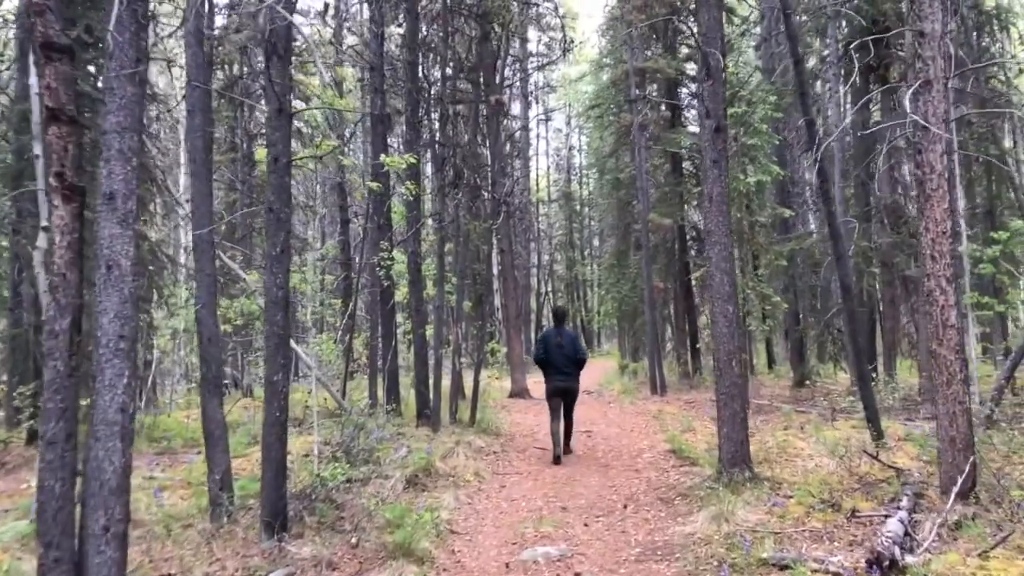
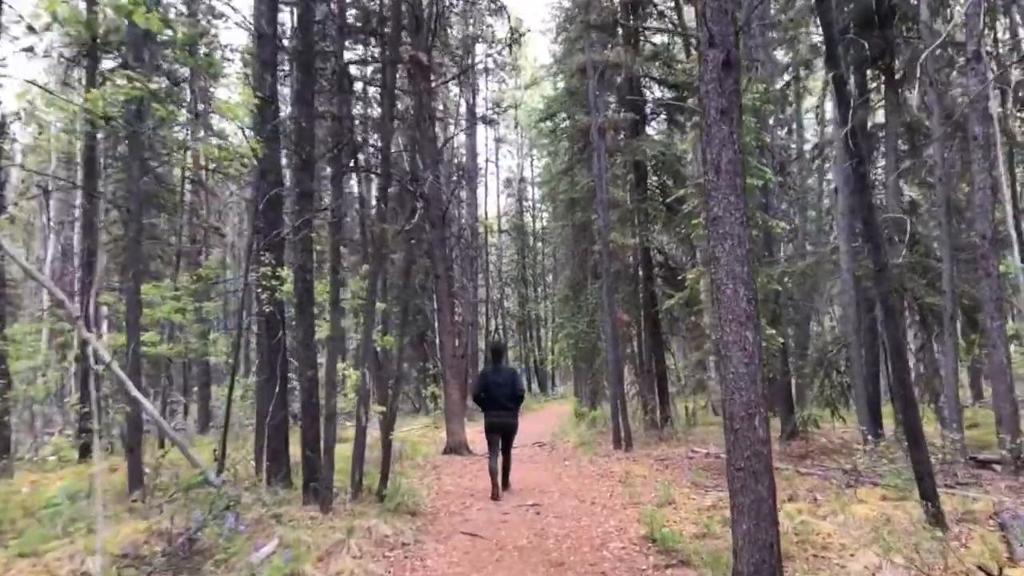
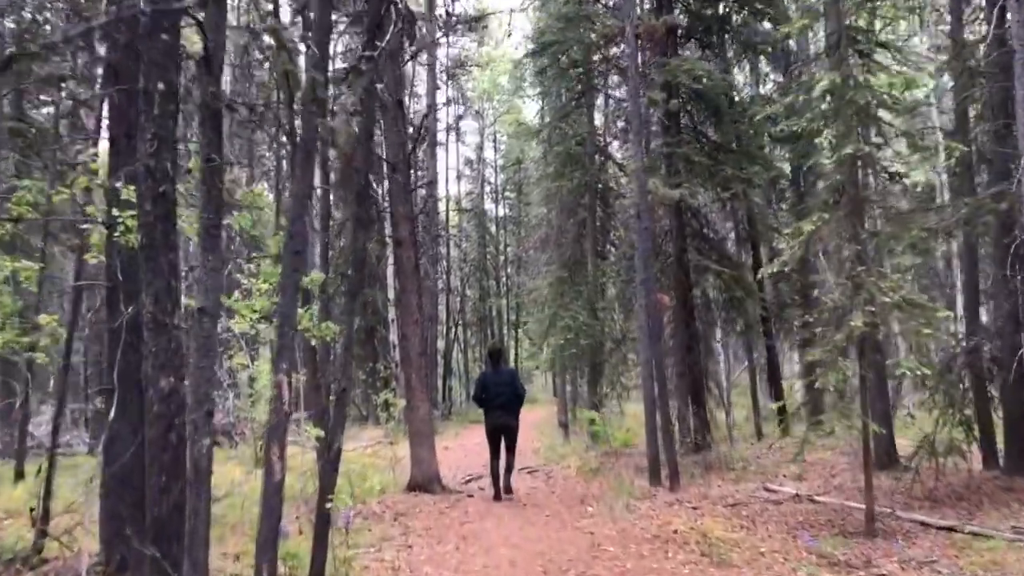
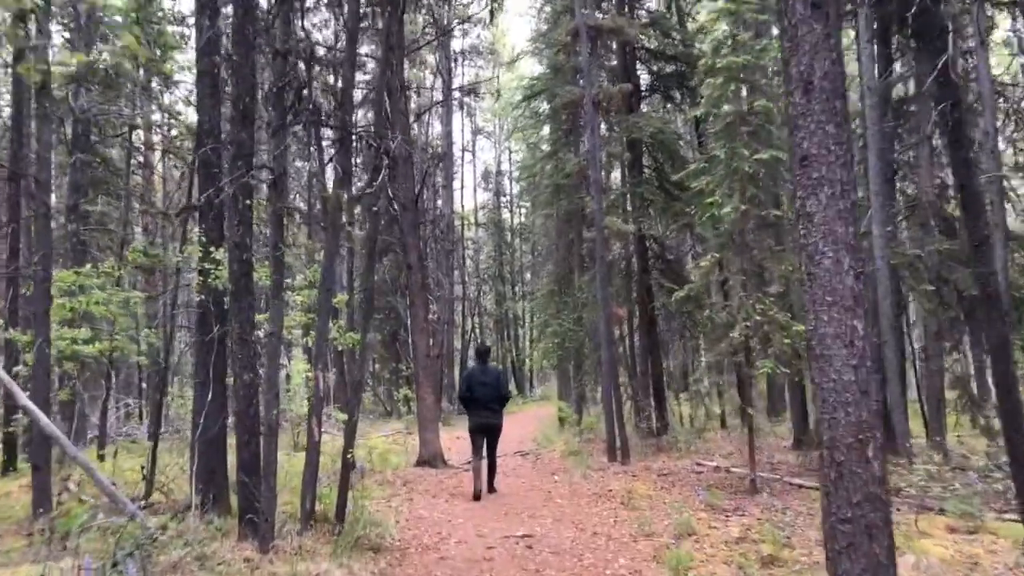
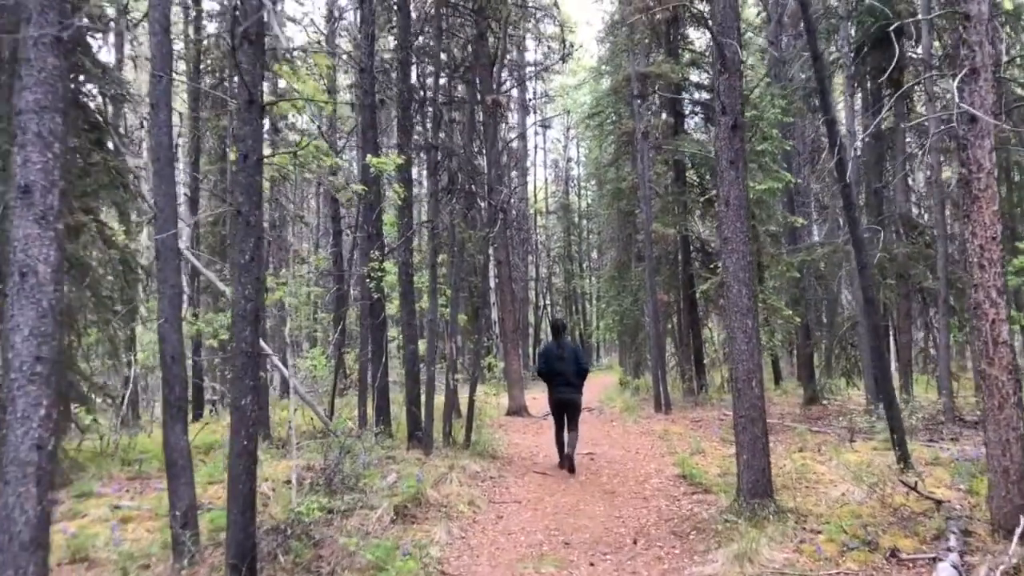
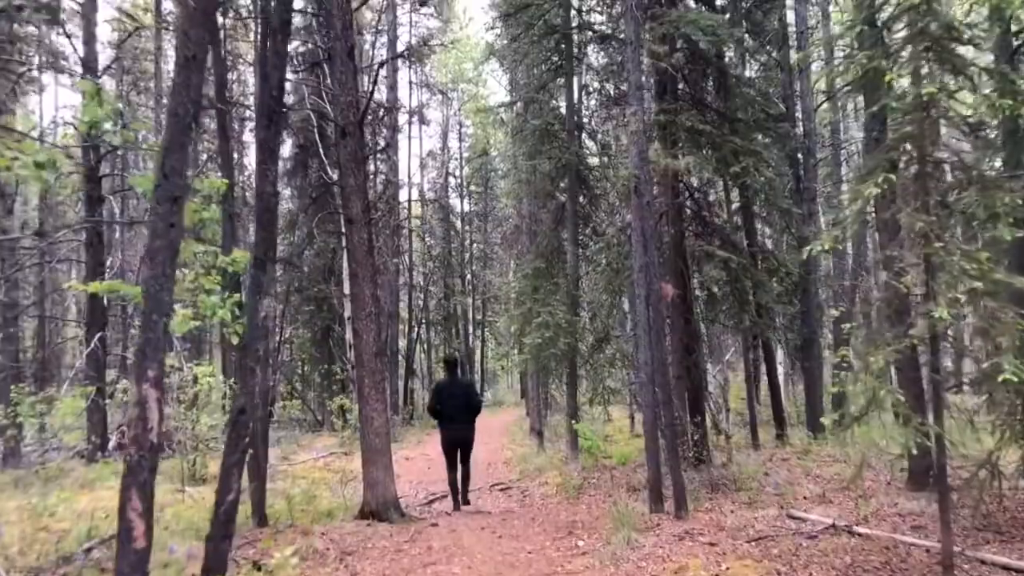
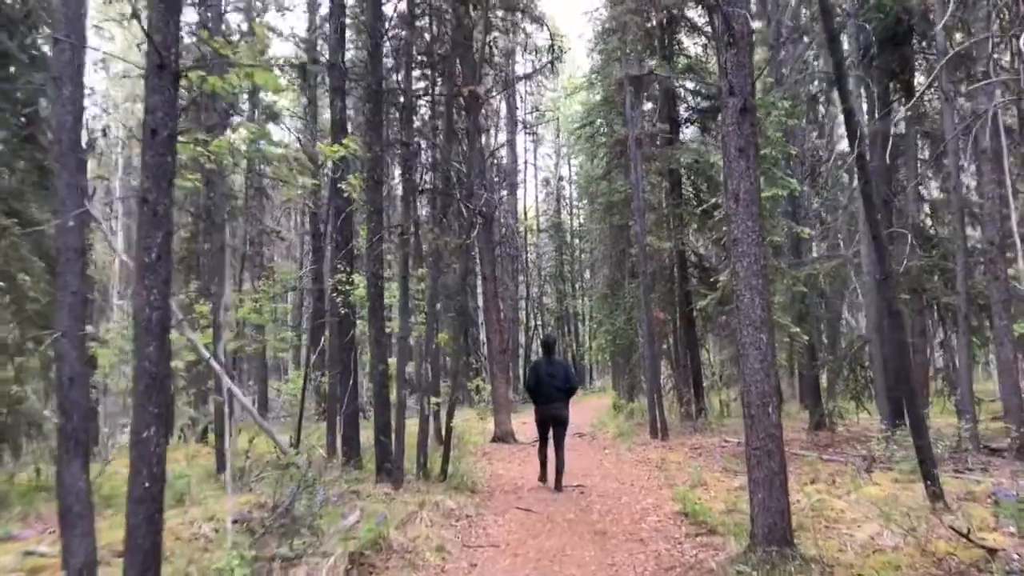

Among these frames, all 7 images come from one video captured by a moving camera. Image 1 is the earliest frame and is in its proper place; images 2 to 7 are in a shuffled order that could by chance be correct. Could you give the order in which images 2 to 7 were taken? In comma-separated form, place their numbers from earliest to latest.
5, 7, 2, 4, 3, 6
